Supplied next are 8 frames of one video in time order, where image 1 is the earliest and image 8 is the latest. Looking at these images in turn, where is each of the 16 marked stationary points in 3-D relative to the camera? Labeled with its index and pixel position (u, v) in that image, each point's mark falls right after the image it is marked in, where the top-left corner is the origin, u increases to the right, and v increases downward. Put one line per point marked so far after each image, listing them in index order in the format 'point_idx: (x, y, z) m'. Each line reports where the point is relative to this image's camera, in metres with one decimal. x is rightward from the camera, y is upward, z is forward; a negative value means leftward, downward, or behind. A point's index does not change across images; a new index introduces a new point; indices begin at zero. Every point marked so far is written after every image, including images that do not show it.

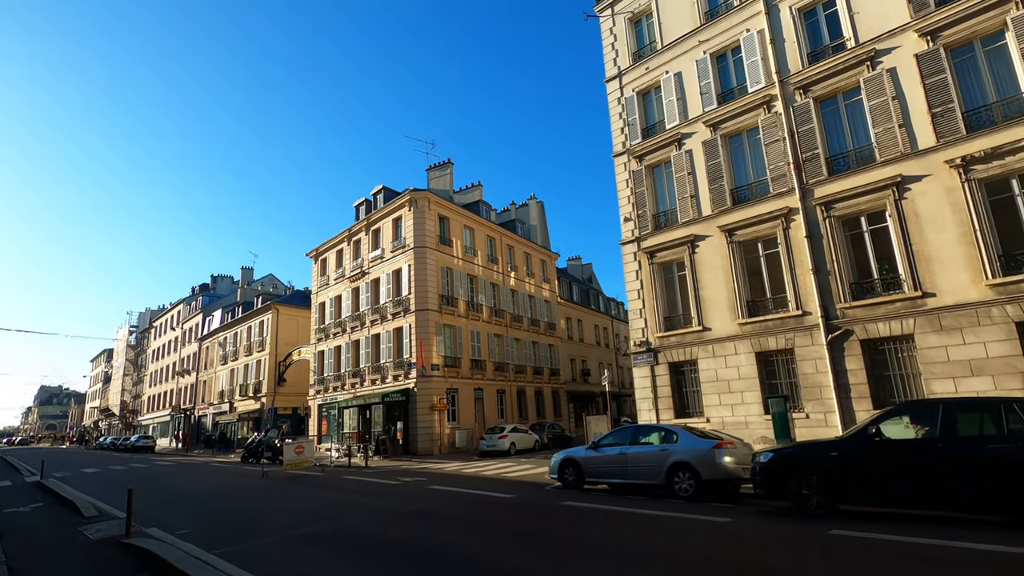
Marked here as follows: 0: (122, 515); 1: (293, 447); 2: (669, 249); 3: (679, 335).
0: (-7.6, -4.5, +10.4) m
1: (-6.6, -4.8, +16.0) m
2: (+4.7, +1.2, +16.0) m
3: (+4.8, -1.4, +15.4) m
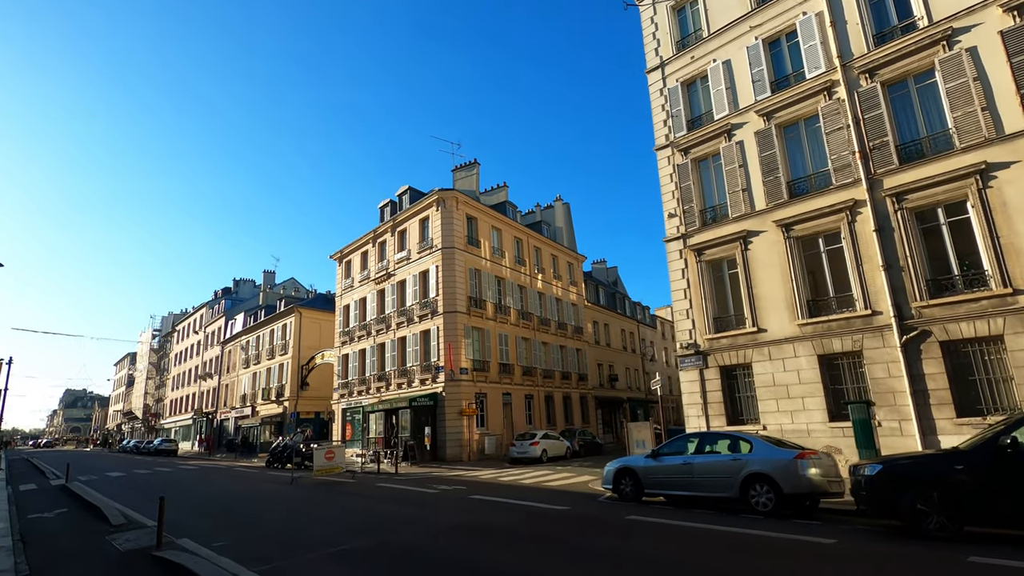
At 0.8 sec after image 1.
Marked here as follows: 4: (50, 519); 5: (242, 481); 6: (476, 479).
0: (-6.6, -4.4, +9.8) m
1: (-5.5, -4.7, +15.4) m
2: (+5.9, +1.2, +15.1) m
3: (+6.0, -1.3, +14.5) m
4: (-10.1, -5.1, +11.6) m
5: (-8.4, -6.1, +16.6) m
6: (-1.0, -5.5, +15.3) m
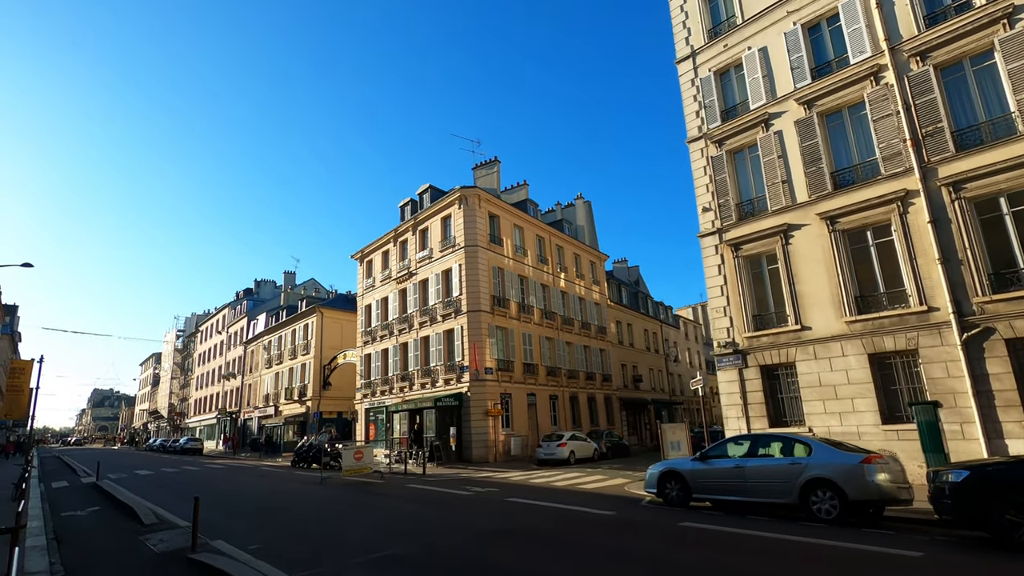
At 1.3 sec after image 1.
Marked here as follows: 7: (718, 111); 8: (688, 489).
0: (-5.9, -4.3, +9.5) m
1: (-4.6, -4.7, +15.1) m
2: (+6.7, +1.3, +14.5) m
3: (+6.8, -1.2, +13.9) m
4: (-9.4, -5.0, +11.5) m
5: (-7.5, -6.0, +16.5) m
6: (-0.1, -5.4, +14.9) m
7: (+6.2, +5.3, +16.0) m
8: (+3.1, -3.6, +9.4) m
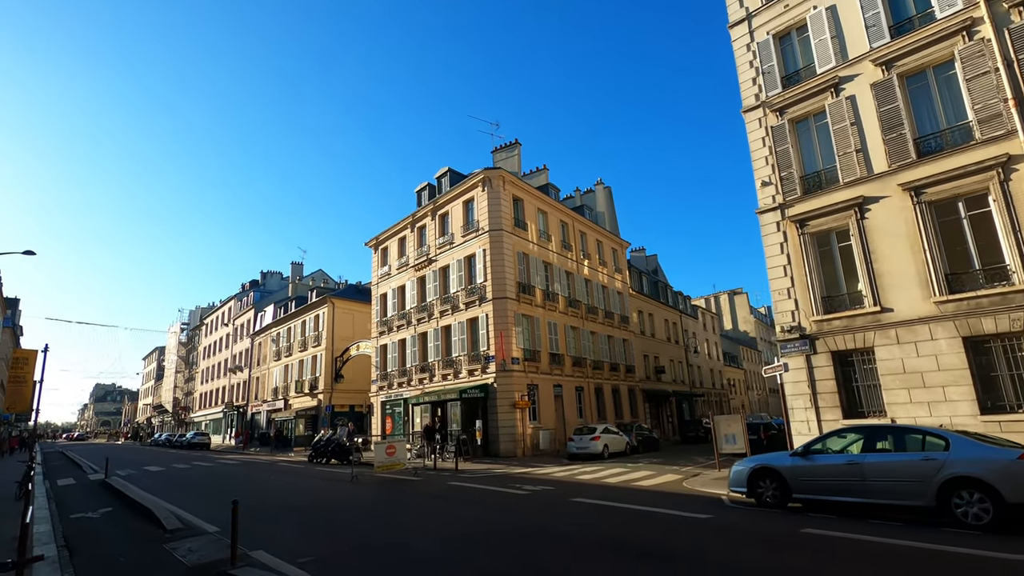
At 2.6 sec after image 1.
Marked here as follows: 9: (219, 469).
0: (-4.7, -3.9, +8.4) m
1: (-3.4, -4.2, +14.0) m
2: (+7.9, +1.8, +13.3) m
3: (+8.0, -0.7, +12.7) m
4: (-8.2, -4.6, +10.4) m
5: (-6.3, -5.5, +15.3) m
6: (+1.1, -4.9, +13.8) m
7: (+7.4, +5.8, +14.7) m
8: (+4.3, -3.1, +8.3) m
9: (-10.7, -6.6, +19.4) m
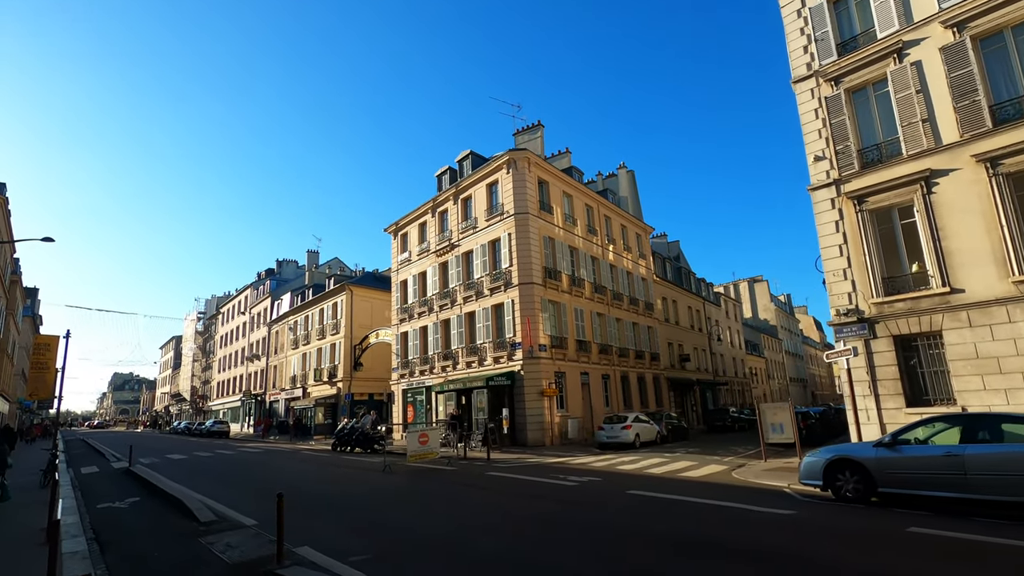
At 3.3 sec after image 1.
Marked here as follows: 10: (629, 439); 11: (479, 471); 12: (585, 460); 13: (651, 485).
0: (-3.9, -3.5, +7.9) m
1: (-2.4, -3.7, +13.5) m
2: (+8.8, +2.3, +12.4) m
3: (+8.9, -0.3, +11.9) m
4: (-7.3, -4.2, +9.9) m
5: (-5.3, -5.0, +14.9) m
6: (+2.0, -4.5, +13.2) m
7: (+8.3, +6.3, +13.8) m
8: (+5.2, -2.8, +7.6) m
9: (-9.7, -6.1, +19.1) m
10: (+4.4, -5.7, +19.9) m
11: (-0.8, -4.5, +12.9) m
12: (+2.1, -5.0, +15.4) m
13: (+2.8, -3.9, +10.7) m
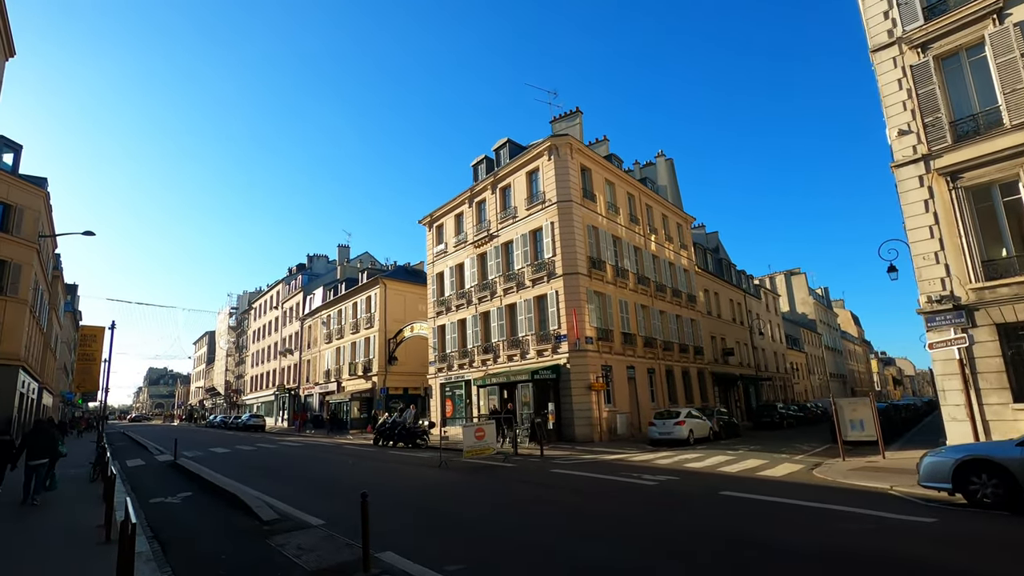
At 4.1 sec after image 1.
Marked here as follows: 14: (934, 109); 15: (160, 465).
0: (-2.7, -3.3, +7.4) m
1: (-1.0, -3.4, +12.9) m
2: (+10.2, +2.6, +11.3) m
3: (+10.2, +0.1, +10.8) m
4: (-6.0, -4.0, +9.5) m
5: (-3.8, -4.7, +14.4) m
6: (+3.4, -4.2, +12.4) m
7: (+9.7, +6.7, +12.6) m
8: (+6.3, -2.5, +6.7) m
9: (-8.0, -5.8, +18.8) m
10: (+6.1, -5.3, +19.0) m
11: (+0.6, -4.2, +12.2) m
12: (+3.6, -4.6, +14.6) m
13: (+4.1, -3.6, +9.9) m
14: (+9.7, +4.1, +12.2) m
15: (-11.3, -5.7, +17.0) m
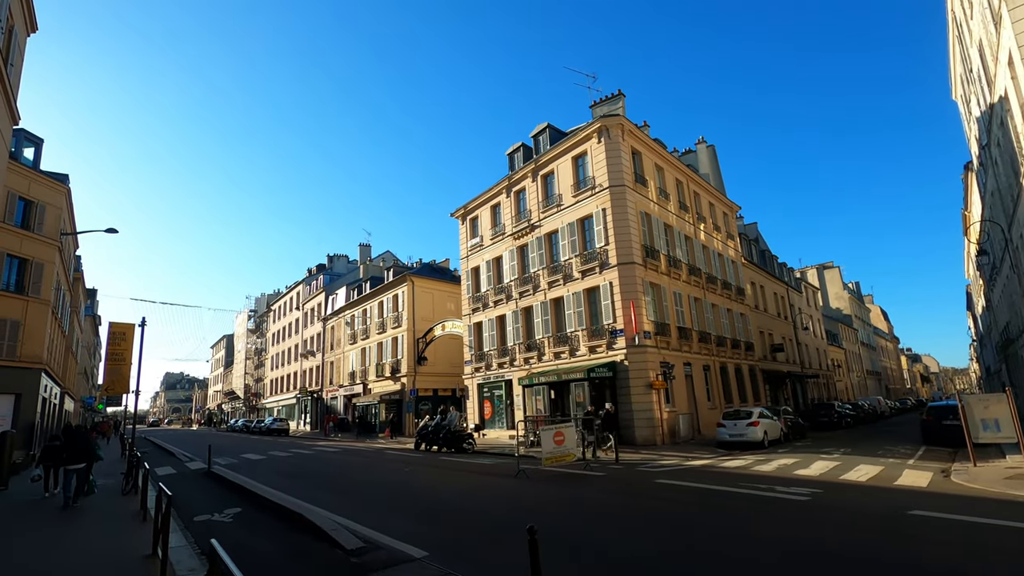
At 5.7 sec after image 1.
0: (-1.0, -3.0, +5.9) m
1: (+0.8, -3.1, +11.3) m
2: (+11.8, +3.1, +9.6) m
3: (+11.9, +0.5, +9.1) m
4: (-4.3, -3.7, +8.1) m
5: (-2.0, -4.5, +12.9) m
6: (+5.2, -3.8, +10.8) m
7: (+11.4, +7.2, +10.9) m
8: (+8.0, -2.1, +5.0) m
9: (-6.1, -5.6, +17.4) m
10: (+8.0, -4.9, +17.4) m
11: (+2.4, -3.8, +10.7) m
12: (+5.5, -4.3, +12.9) m
13: (+5.8, -3.2, +8.2) m
14: (+11.4, +4.6, +10.5) m
15: (-9.4, -5.5, +15.7) m
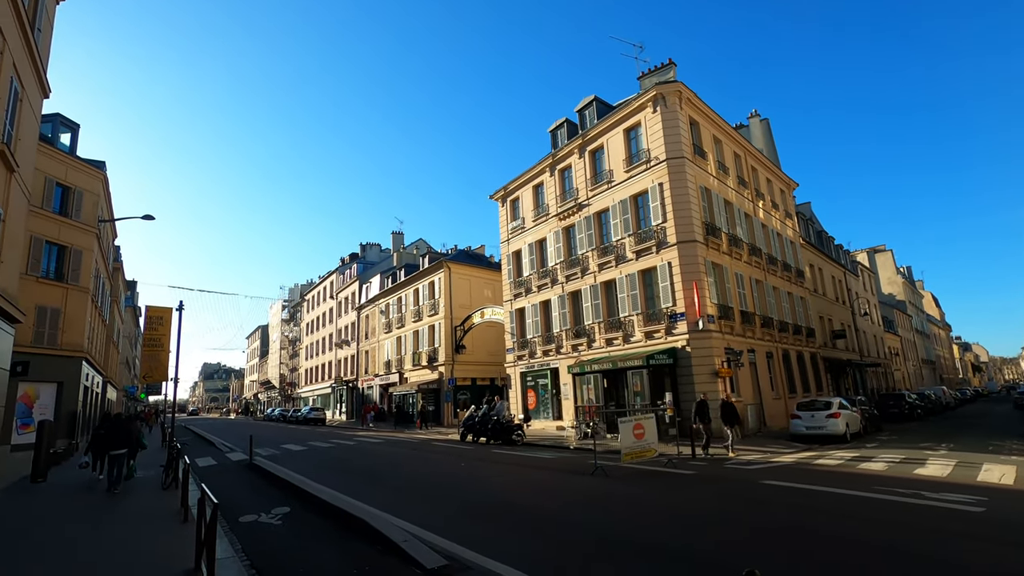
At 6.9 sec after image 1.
0: (+0.1, -2.6, +4.7) m
1: (+2.2, -2.6, +10.1) m
2: (+13.1, +3.6, +7.7) m
3: (+13.2, +1.1, +7.2) m
4: (-3.0, -3.3, +7.1) m
5: (-0.5, -4.0, +11.8) m
6: (+6.6, -3.3, +9.3) m
7: (+12.6, +7.7, +9.0) m
8: (+9.0, -1.6, +3.4) m
9: (-4.4, -5.0, +16.5) m
10: (+9.7, -4.2, +15.8) m
11: (+3.7, -3.3, +9.3) m
12: (+6.9, -3.7, +11.5) m
13: (+7.1, -2.8, +6.7) m
14: (+12.6, +5.1, +8.5) m
15: (-7.8, -5.0, +14.9) m
